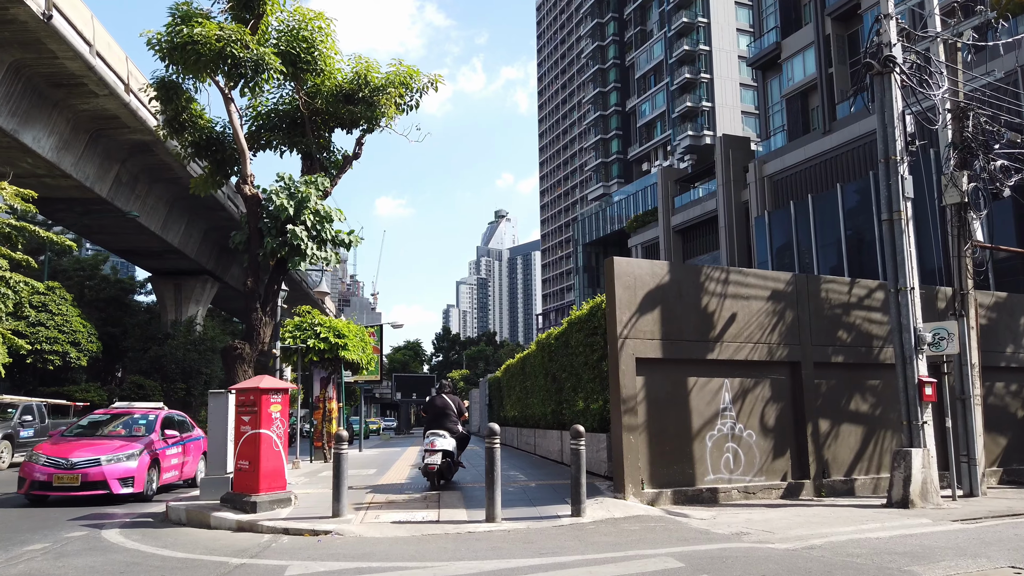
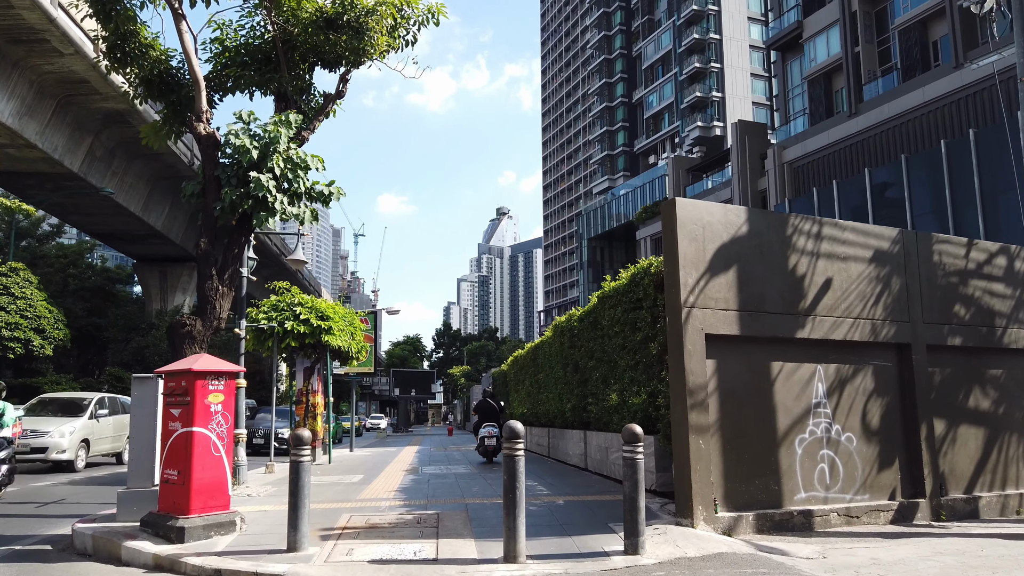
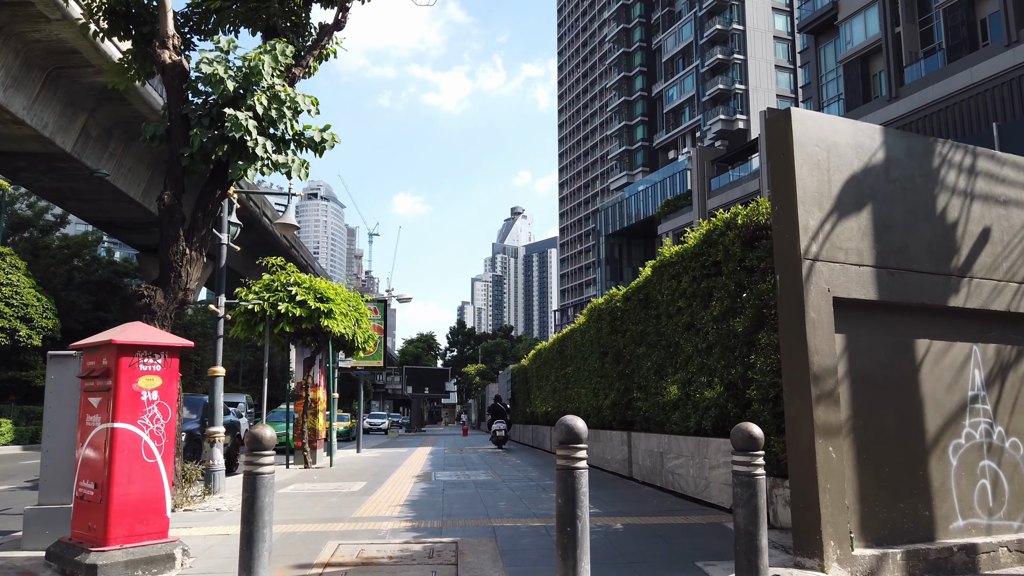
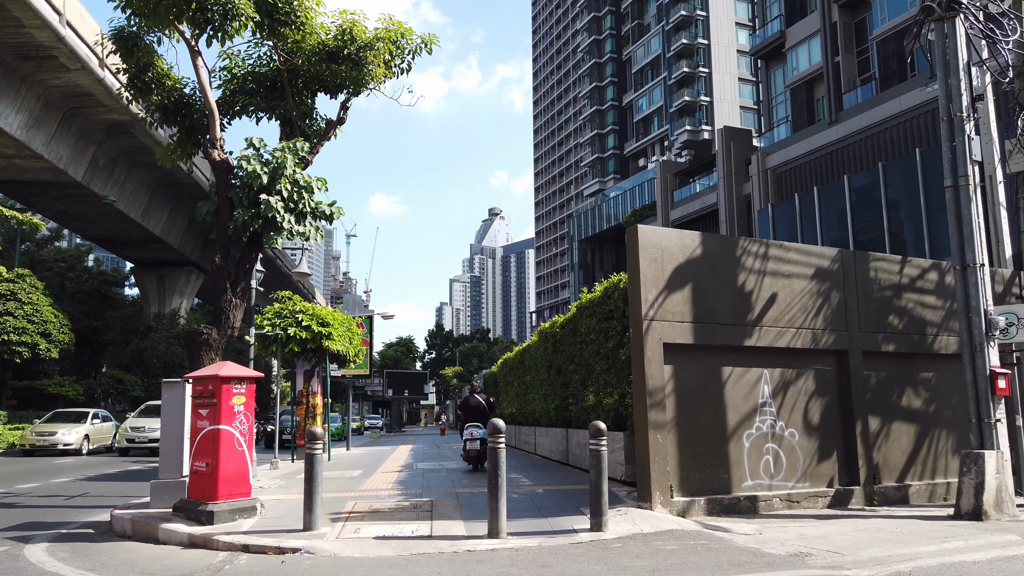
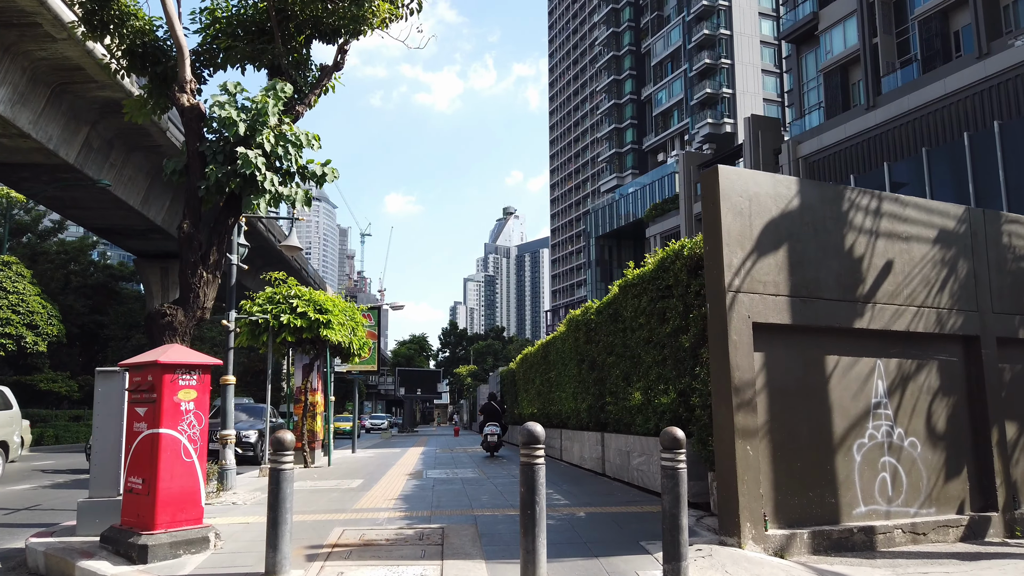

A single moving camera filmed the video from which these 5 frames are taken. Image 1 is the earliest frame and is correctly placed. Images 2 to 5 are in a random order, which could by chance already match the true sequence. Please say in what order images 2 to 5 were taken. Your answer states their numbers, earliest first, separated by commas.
4, 2, 5, 3
